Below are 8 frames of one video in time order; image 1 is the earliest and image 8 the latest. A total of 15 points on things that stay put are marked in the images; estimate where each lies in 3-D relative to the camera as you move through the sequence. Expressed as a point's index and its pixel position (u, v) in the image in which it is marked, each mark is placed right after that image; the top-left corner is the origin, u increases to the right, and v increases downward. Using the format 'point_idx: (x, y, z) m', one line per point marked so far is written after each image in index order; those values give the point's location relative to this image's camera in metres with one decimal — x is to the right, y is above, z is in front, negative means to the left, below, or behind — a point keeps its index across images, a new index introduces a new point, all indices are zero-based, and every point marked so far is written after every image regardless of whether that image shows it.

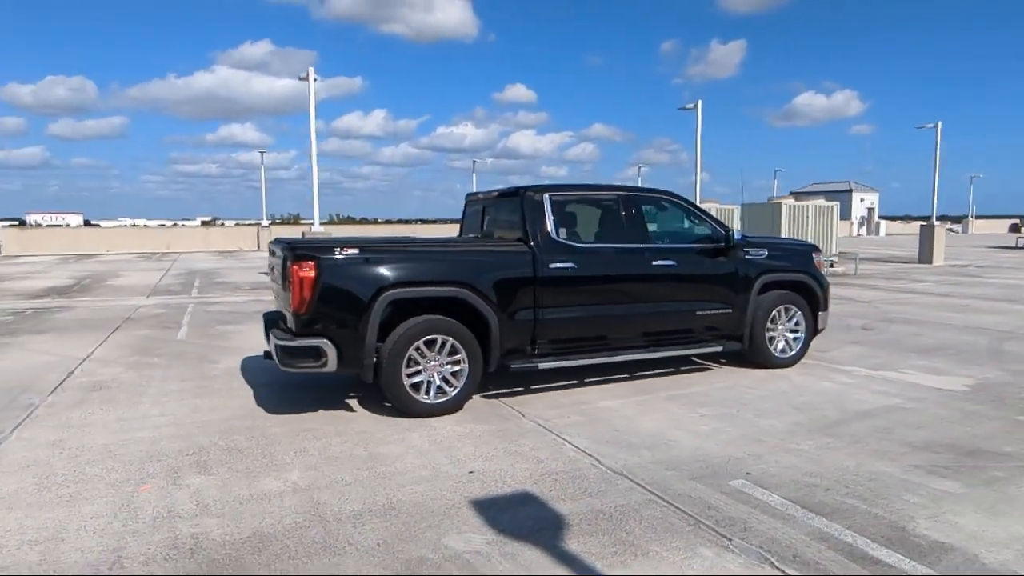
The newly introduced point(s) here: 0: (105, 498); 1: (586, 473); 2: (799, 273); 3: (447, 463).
0: (-2.7, -1.4, +4.5) m
1: (+0.5, -1.3, +4.9) m
2: (+3.3, +0.2, +7.9) m
3: (-0.5, -1.3, +5.1) m
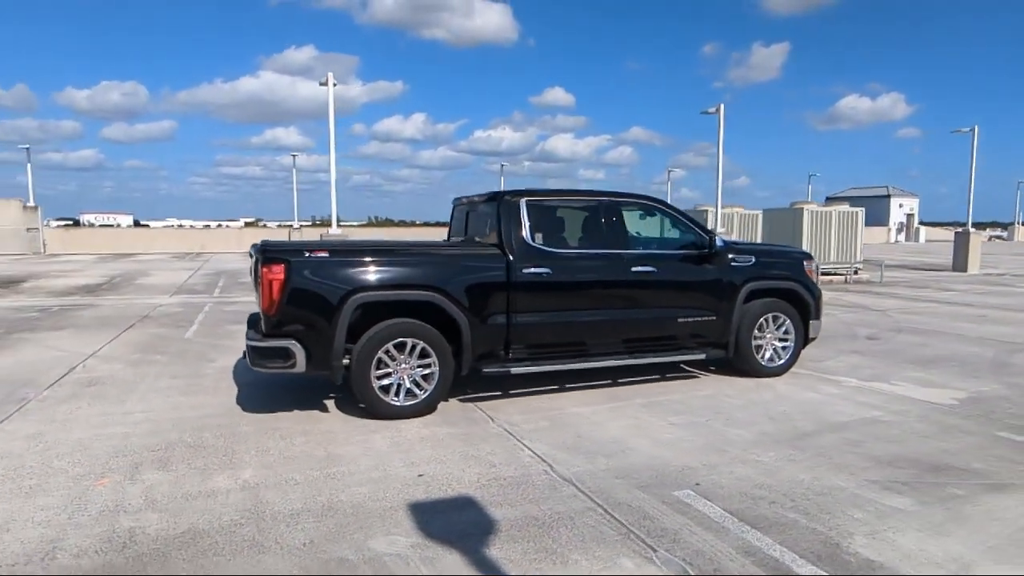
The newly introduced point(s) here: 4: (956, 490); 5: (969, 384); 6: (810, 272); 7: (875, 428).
0: (-3.1, -1.4, +4.6) m
1: (+0.1, -1.4, +4.8) m
2: (+3.1, +0.1, +7.7) m
3: (-0.9, -1.3, +5.1) m
4: (+2.9, -1.3, +4.5) m
5: (+4.8, -1.0, +7.3) m
6: (+3.4, +0.2, +7.9) m
7: (+3.1, -1.2, +5.8) m
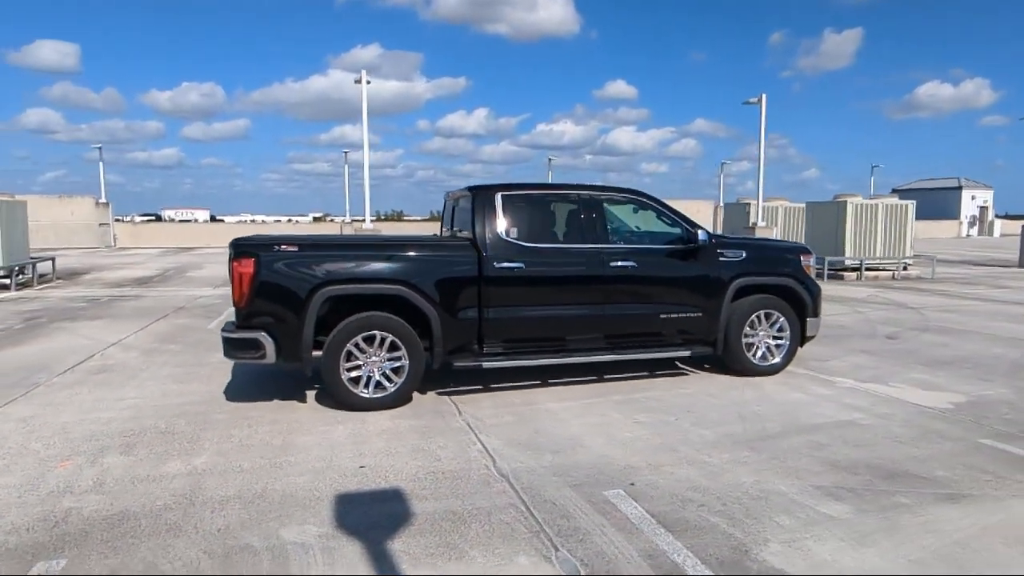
0: (-3.5, -1.3, +4.9) m
1: (-0.3, -1.3, +4.8) m
2: (+2.9, +0.1, +7.4) m
3: (-1.3, -1.3, +5.2) m
4: (+2.4, -1.3, +4.2) m
5: (+4.6, -1.0, +6.8) m
6: (+3.3, +0.2, +7.6) m
7: (+2.7, -1.2, +5.5) m
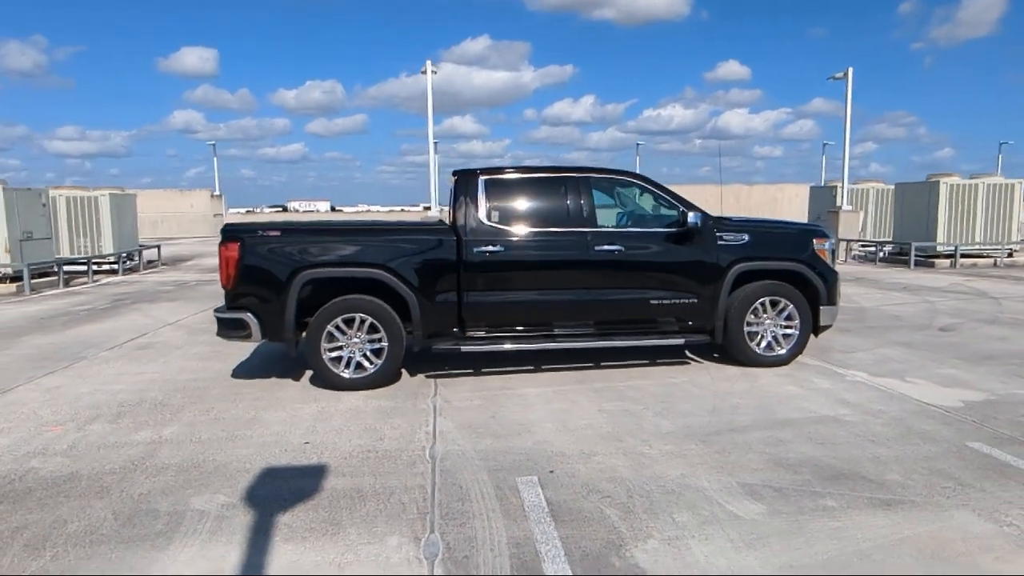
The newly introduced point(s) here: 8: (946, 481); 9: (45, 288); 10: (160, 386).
0: (-4.0, -1.2, +5.5) m
1: (-0.8, -1.2, +4.9) m
2: (+2.8, +0.3, +6.9) m
3: (-1.7, -1.1, +5.4) m
4: (+1.8, -1.2, +3.8) m
5: (+4.4, -0.9, +6.1) m
6: (+3.2, +0.4, +7.0) m
7: (+2.3, -1.0, +5.1) m
8: (+2.6, -1.2, +4.1) m
9: (-11.1, 0.0, +16.3) m
10: (-3.6, -1.0, +6.9) m
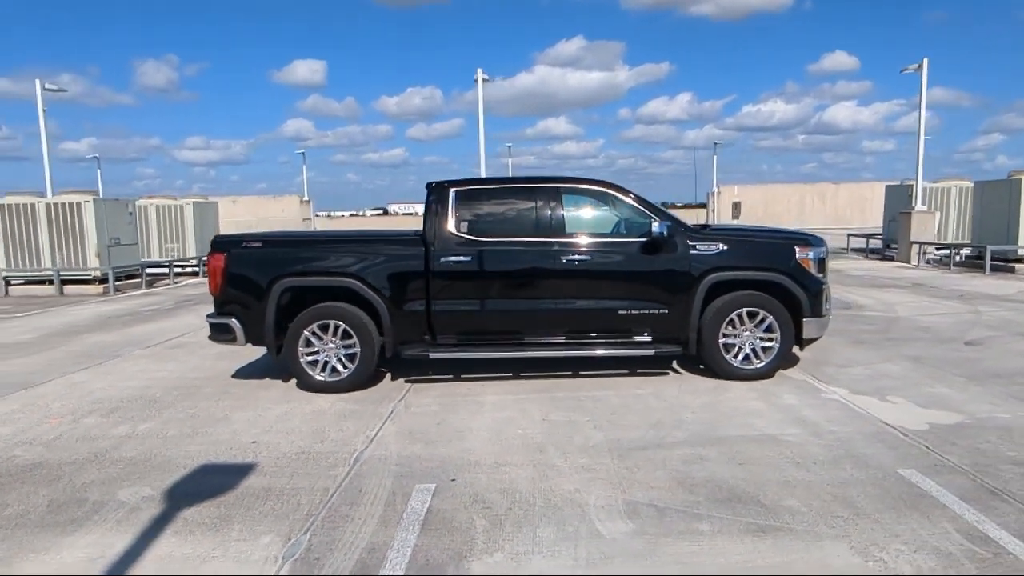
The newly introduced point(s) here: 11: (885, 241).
0: (-4.4, -1.2, +6.2) m
1: (-1.4, -1.3, +5.1) m
2: (+2.5, +0.2, +6.6) m
3: (-2.2, -1.2, +5.8) m
4: (+1.0, -1.3, +3.7) m
5: (+3.9, -1.0, +5.6) m
6: (+2.9, +0.2, +6.7) m
7: (+1.7, -1.1, +4.9) m
8: (+1.9, -1.2, +3.9) m
9: (-10.0, 0.0, +17.8) m
10: (-3.8, -1.1, +7.5) m
11: (+10.6, +1.3, +19.4) m
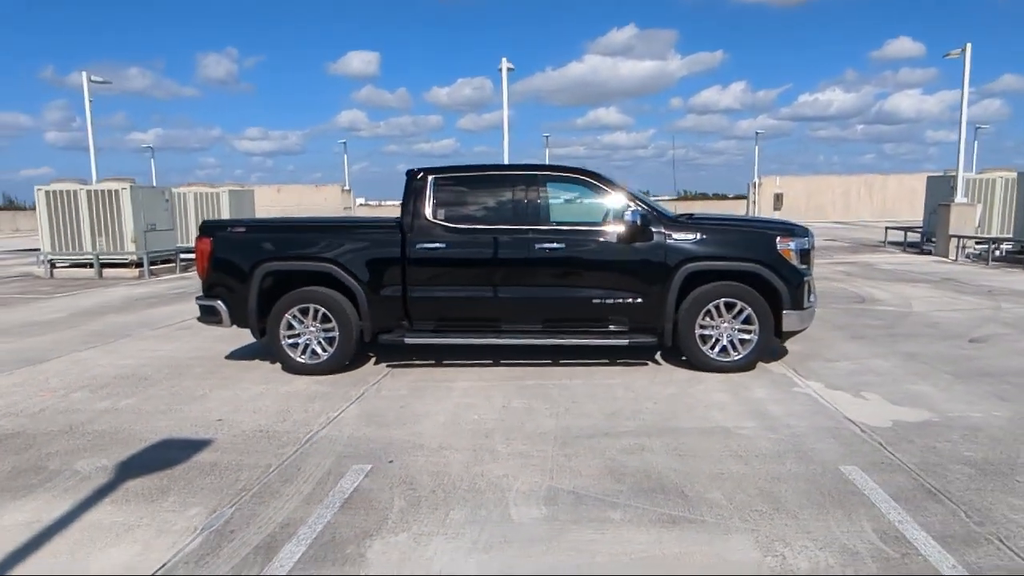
0: (-4.7, -1.0, +6.5) m
1: (-1.7, -1.1, +5.3) m
2: (+2.2, +0.2, +6.5) m
3: (-2.5, -1.1, +6.0) m
4: (+0.6, -1.2, +3.7) m
5: (+3.6, -0.9, +5.3) m
6: (+2.6, +0.3, +6.5) m
7: (+1.3, -1.1, +4.8) m
8: (+1.4, -1.2, +3.8) m
9: (-9.4, +0.4, +18.5) m
10: (-4.0, -0.9, +7.8) m
11: (+11.2, +1.5, +18.6) m
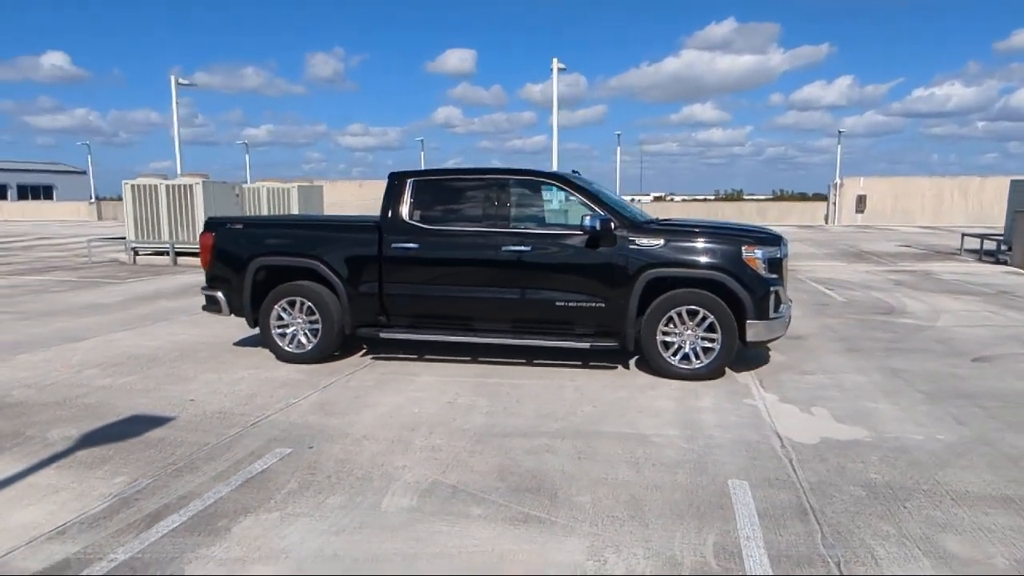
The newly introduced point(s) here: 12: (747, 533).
0: (-5.1, -0.9, +7.3) m
1: (-2.3, -1.1, +5.7) m
2: (+1.8, +0.2, +6.4) m
3: (-2.9, -1.0, +6.5) m
4: (-0.2, -1.3, +3.9) m
5: (+3.0, -1.0, +5.1) m
6: (+2.3, +0.2, +6.4) m
7: (+0.7, -1.1, +4.9) m
8: (+0.6, -1.2, +3.8) m
9: (-8.2, +0.7, +19.8) m
10: (-4.2, -0.7, +8.5) m
11: (+12.3, +1.2, +17.2) m
12: (+1.2, -1.3, +3.5) m
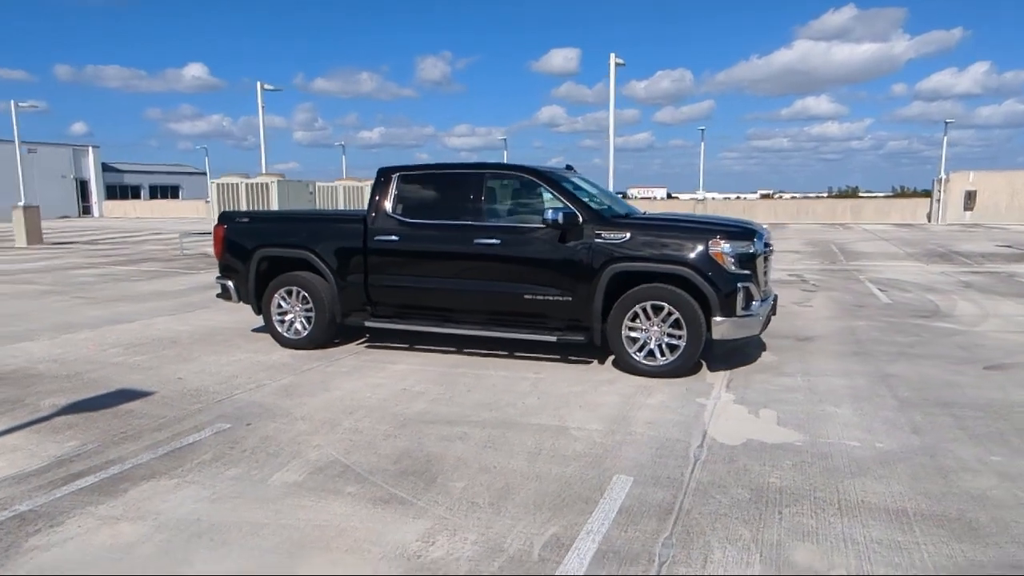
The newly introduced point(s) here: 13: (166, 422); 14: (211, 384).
0: (-5.2, -0.7, +8.1) m
1: (-2.7, -1.0, +6.1) m
2: (+1.5, +0.2, +6.2) m
3: (-3.3, -0.9, +7.0) m
4: (-0.9, -1.2, +4.0) m
5: (+2.4, -1.0, +4.7) m
6: (+1.9, +0.3, +6.1) m
7: (+0.1, -1.1, +4.9) m
8: (-0.1, -1.2, +3.8) m
9: (-6.4, +1.0, +21.0) m
10: (-4.2, -0.6, +9.2) m
11: (+13.5, +1.0, +15.4) m
12: (+0.4, -1.2, +3.5) m
13: (-2.7, -1.1, +5.4) m
14: (-2.8, -0.9, +6.5) m
